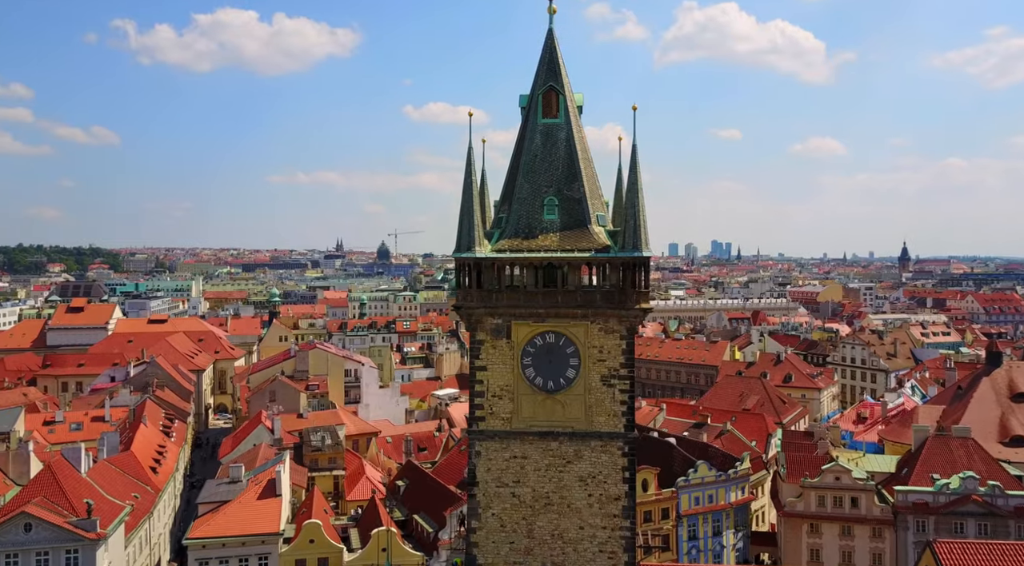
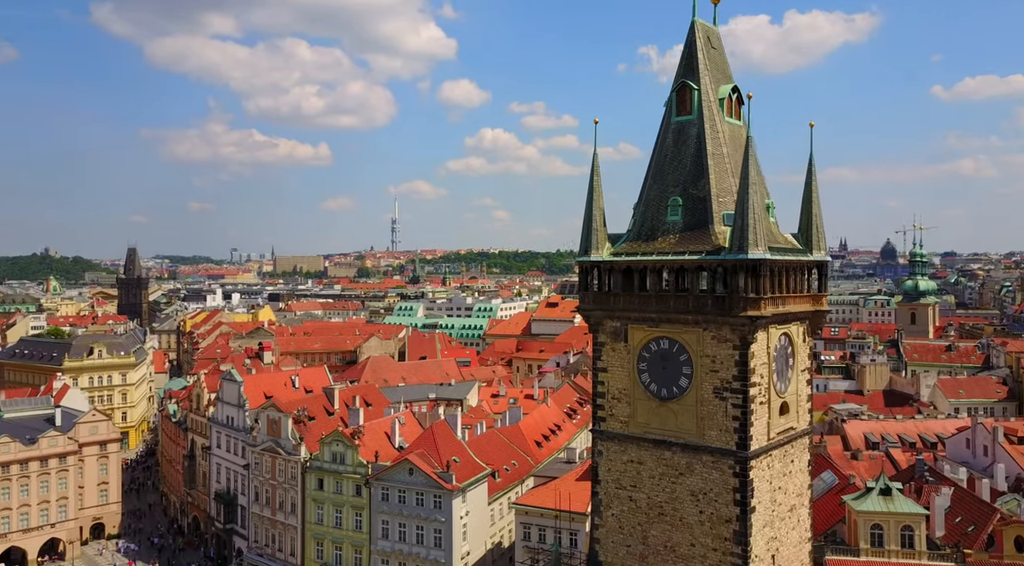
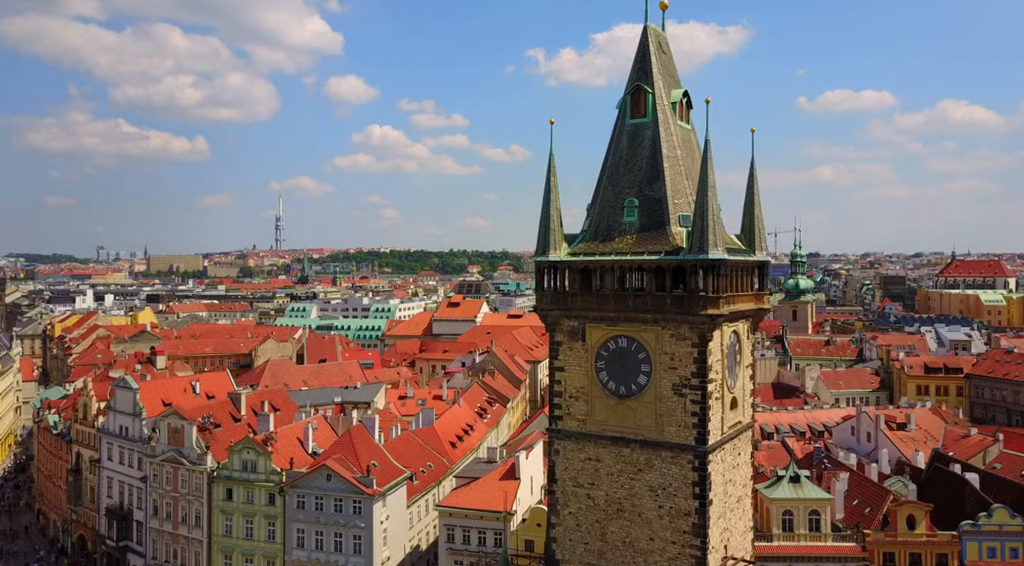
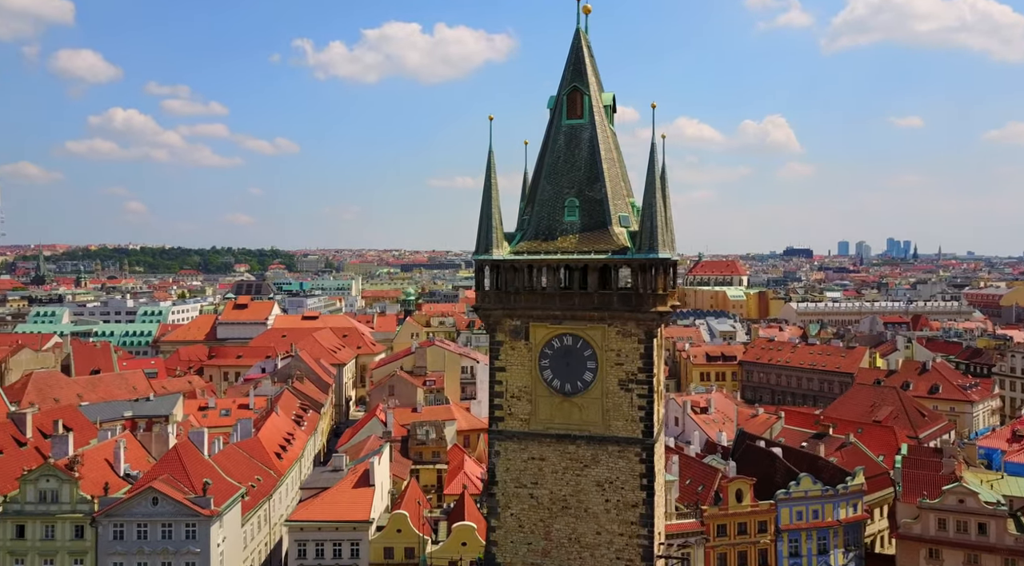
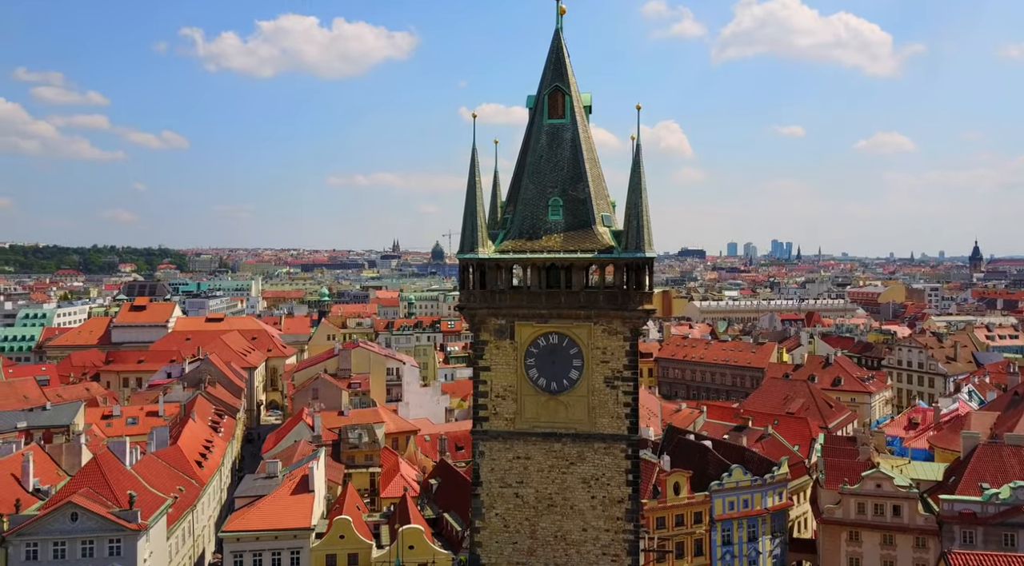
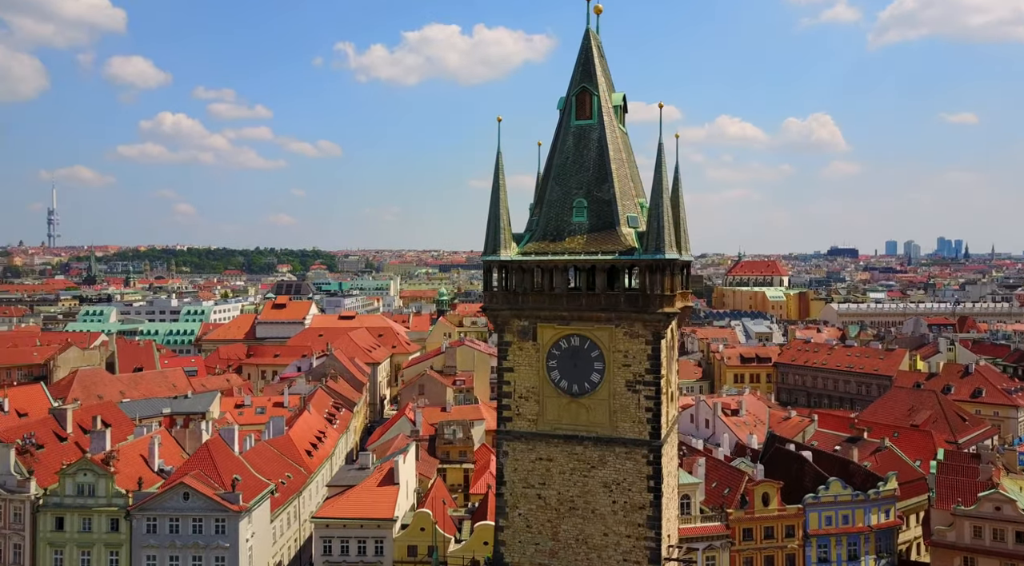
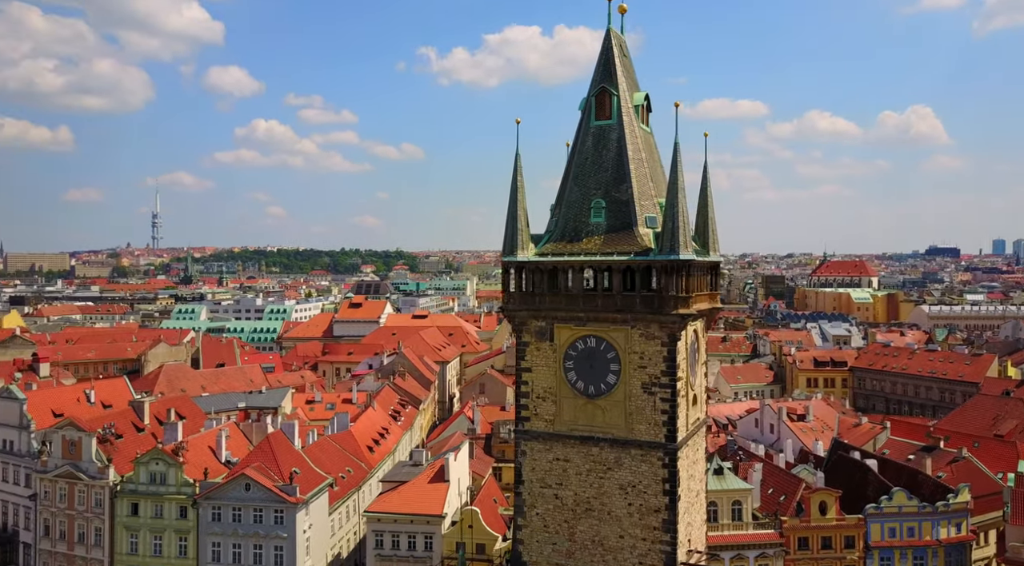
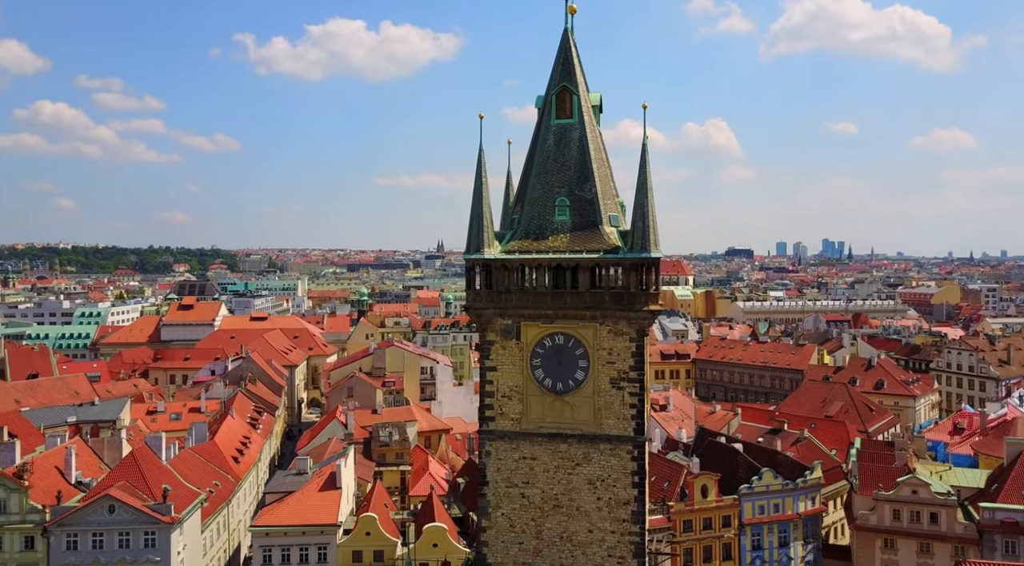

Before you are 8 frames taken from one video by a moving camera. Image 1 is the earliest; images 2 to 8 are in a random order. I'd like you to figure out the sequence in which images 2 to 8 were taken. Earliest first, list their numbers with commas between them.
5, 8, 4, 6, 7, 3, 2
